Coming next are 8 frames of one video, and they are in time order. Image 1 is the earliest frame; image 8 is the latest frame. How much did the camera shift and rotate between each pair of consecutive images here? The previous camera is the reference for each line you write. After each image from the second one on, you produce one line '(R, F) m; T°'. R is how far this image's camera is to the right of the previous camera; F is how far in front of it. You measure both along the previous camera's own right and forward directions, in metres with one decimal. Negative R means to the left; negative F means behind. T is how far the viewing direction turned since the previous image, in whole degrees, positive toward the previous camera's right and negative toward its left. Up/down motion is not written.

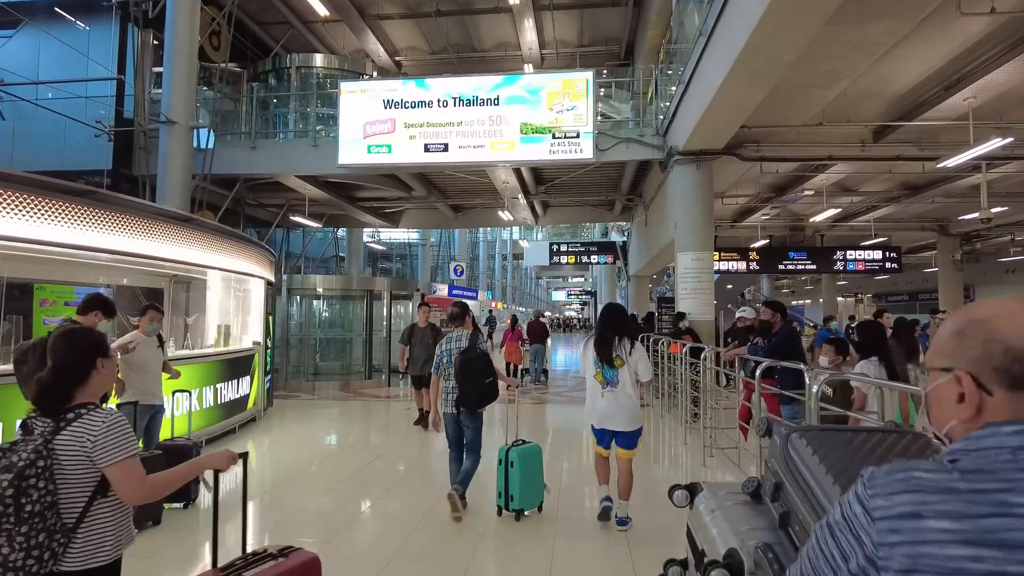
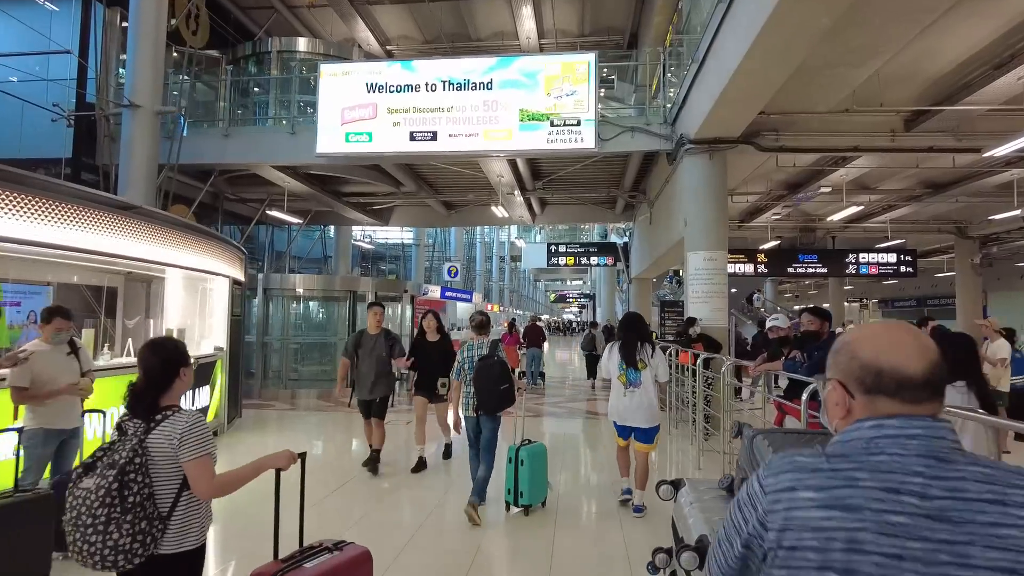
(+0.1, +0.8) m; 0°
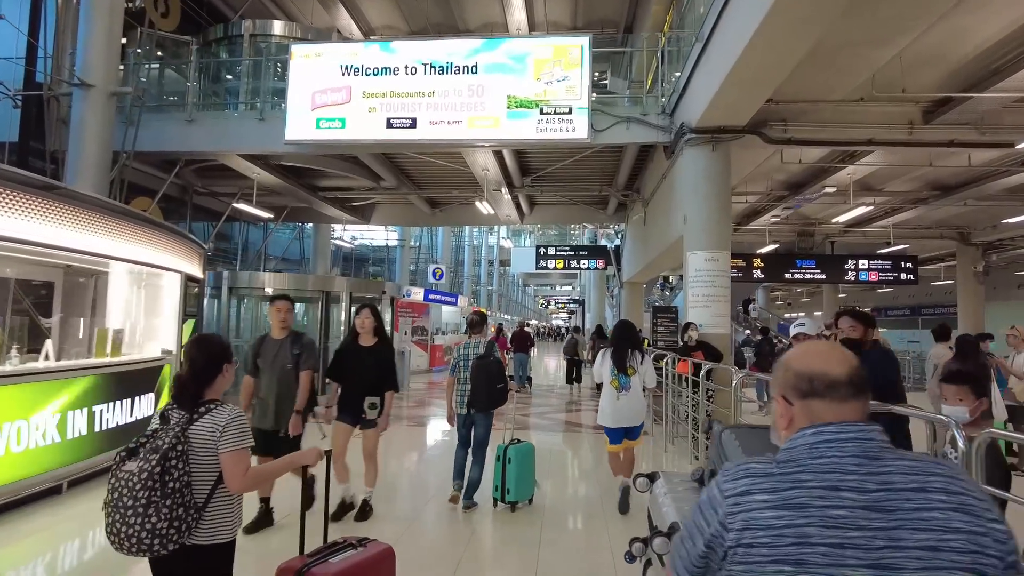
(+0.1, +0.7) m; +1°
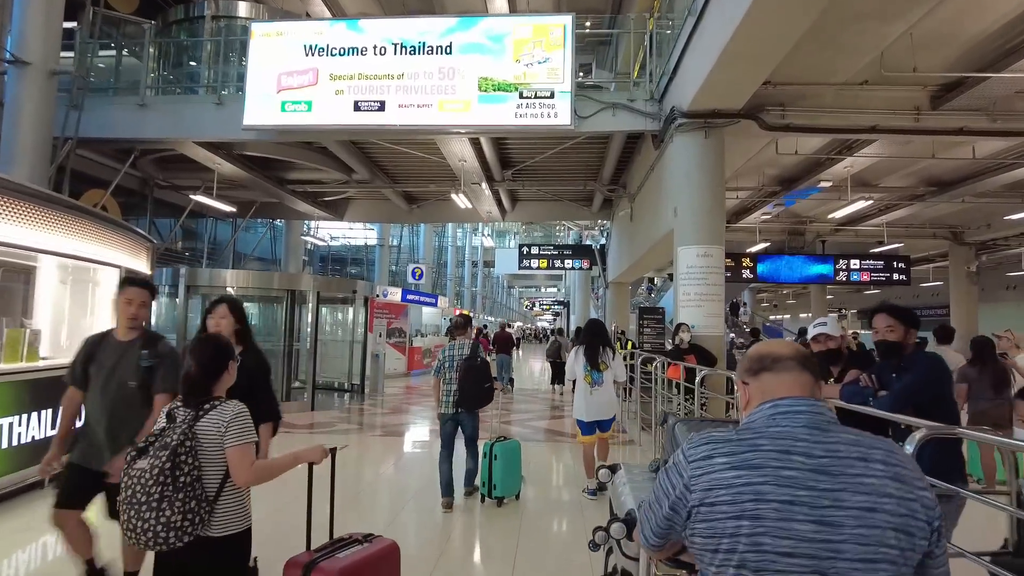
(+0.1, +0.6) m; +1°
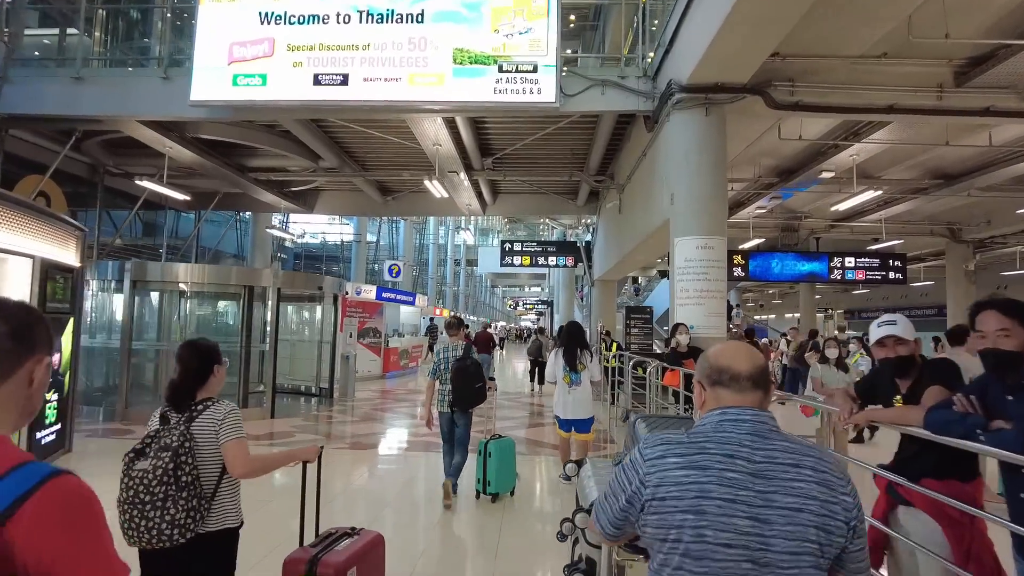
(+0.1, +0.7) m; +1°
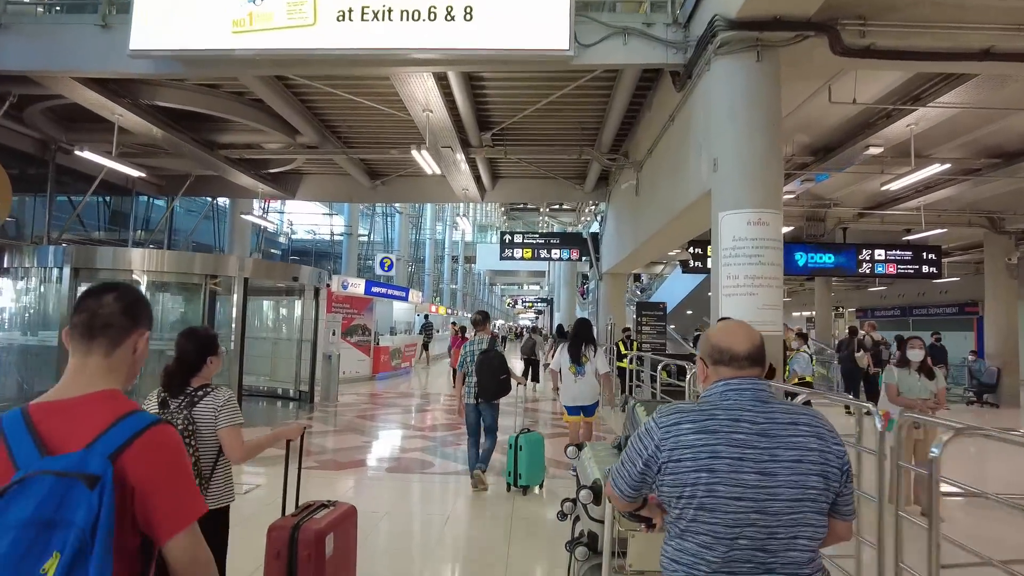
(0.0, +1.1) m; 0°
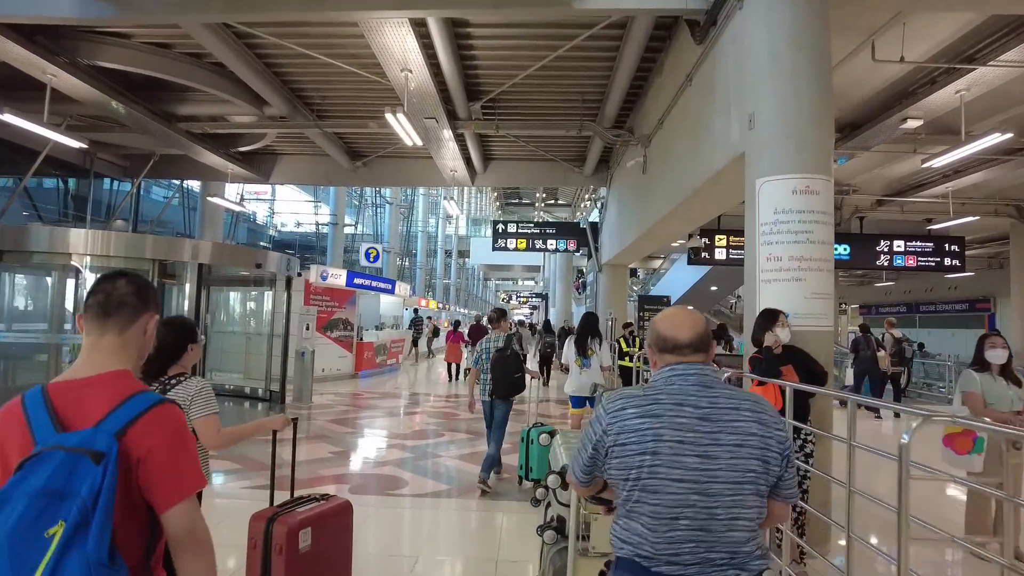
(0.0, +0.9) m; 0°
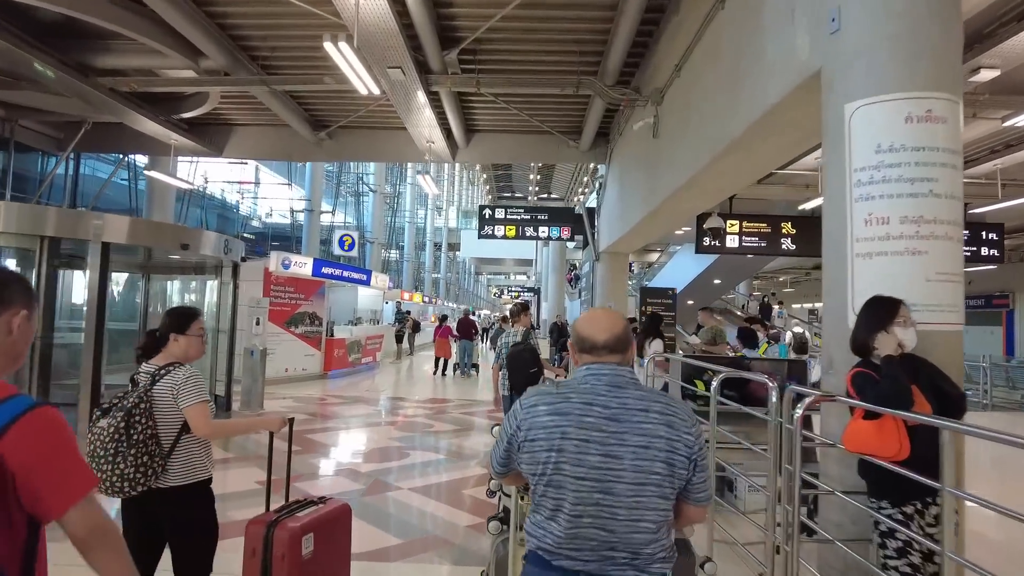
(+0.1, +1.3) m; +1°
